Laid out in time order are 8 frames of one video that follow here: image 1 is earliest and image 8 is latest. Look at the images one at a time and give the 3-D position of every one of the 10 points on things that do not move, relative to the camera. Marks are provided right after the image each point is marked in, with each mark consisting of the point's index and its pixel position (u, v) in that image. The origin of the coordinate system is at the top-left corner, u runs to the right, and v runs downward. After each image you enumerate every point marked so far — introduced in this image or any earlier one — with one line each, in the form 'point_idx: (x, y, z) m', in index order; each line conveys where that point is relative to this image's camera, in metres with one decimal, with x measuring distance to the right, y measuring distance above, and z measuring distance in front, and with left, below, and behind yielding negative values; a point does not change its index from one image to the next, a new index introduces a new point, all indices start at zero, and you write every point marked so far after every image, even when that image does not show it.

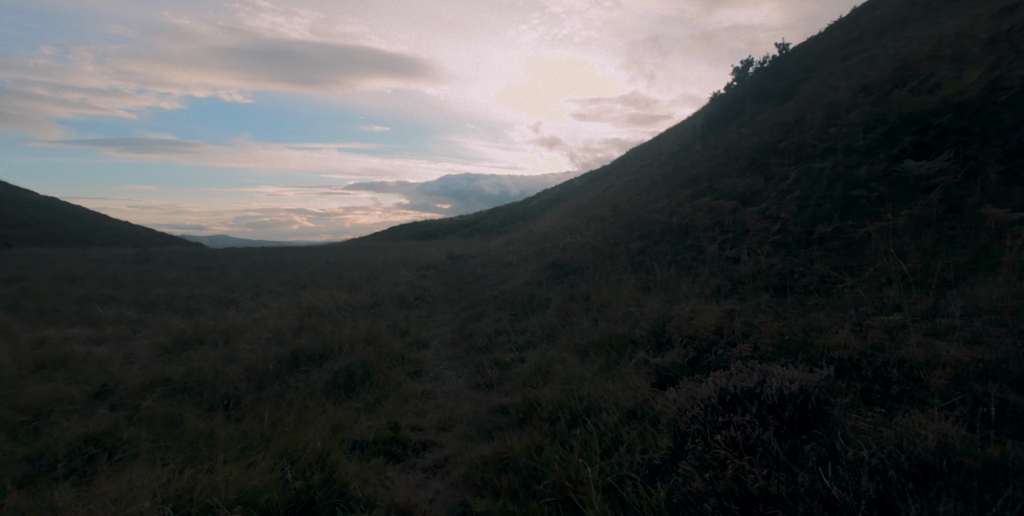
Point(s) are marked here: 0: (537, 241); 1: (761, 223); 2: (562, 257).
0: (+1.0, +0.6, +19.2) m
1: (+3.7, +0.5, +7.1) m
2: (+1.1, +0.1, +10.4) m
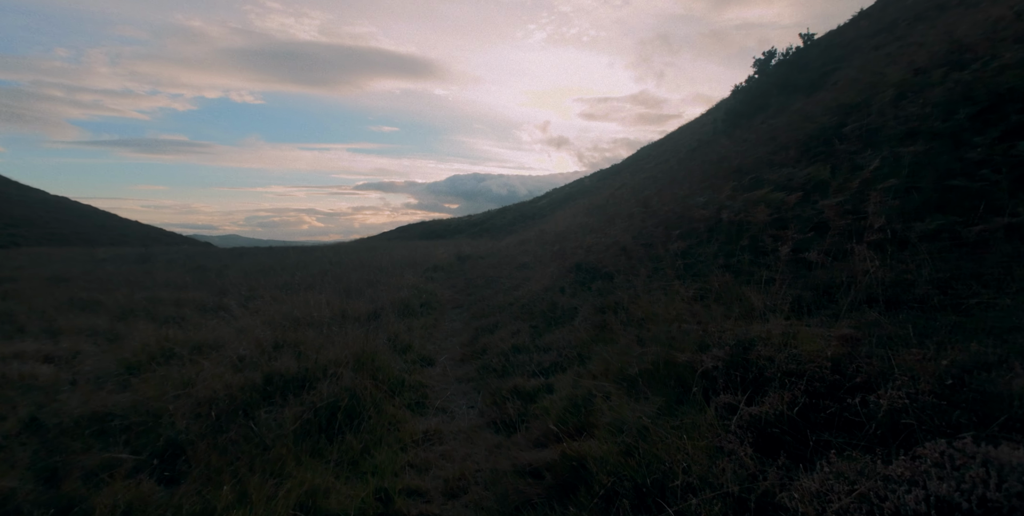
0: (+1.5, +0.6, +18.0) m
1: (+4.0, +0.5, +5.8) m
2: (+1.4, 0.0, +9.1) m
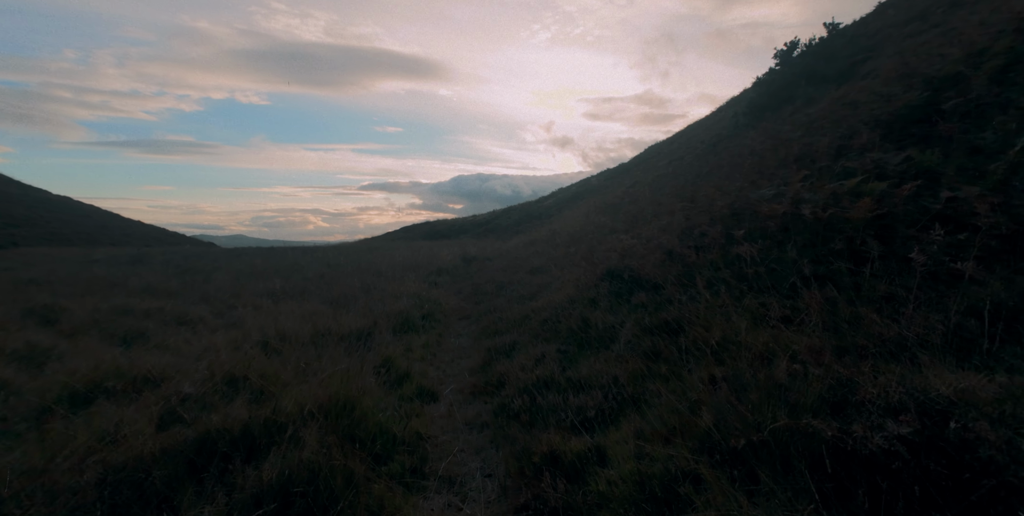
0: (+1.8, +0.5, +16.4) m
1: (+4.3, +0.4, +4.3) m
2: (+1.7, -0.1, +7.6) m
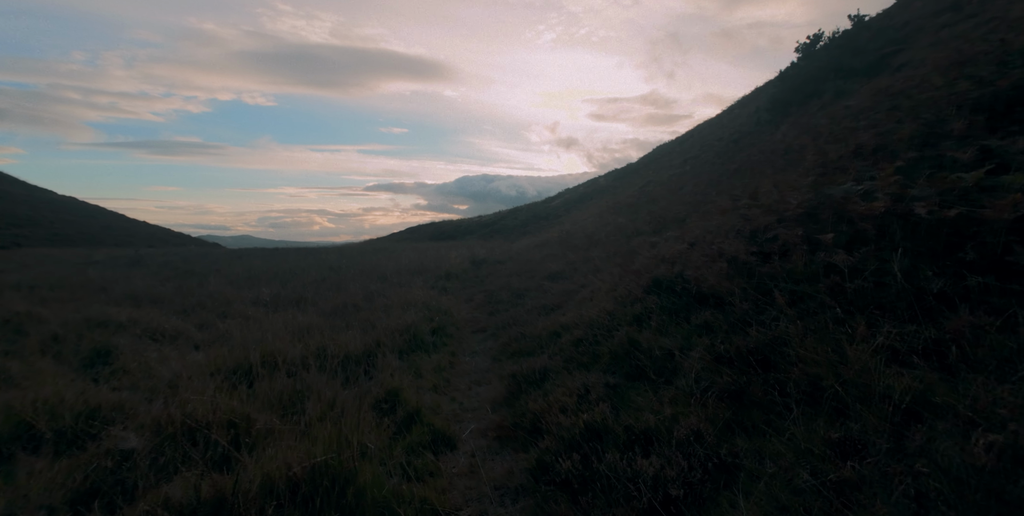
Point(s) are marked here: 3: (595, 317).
0: (+2.3, +0.4, +15.3) m
1: (+4.6, +0.3, +3.1) m
2: (+2.1, -0.2, +6.4) m
3: (+1.1, -0.8, +6.4) m
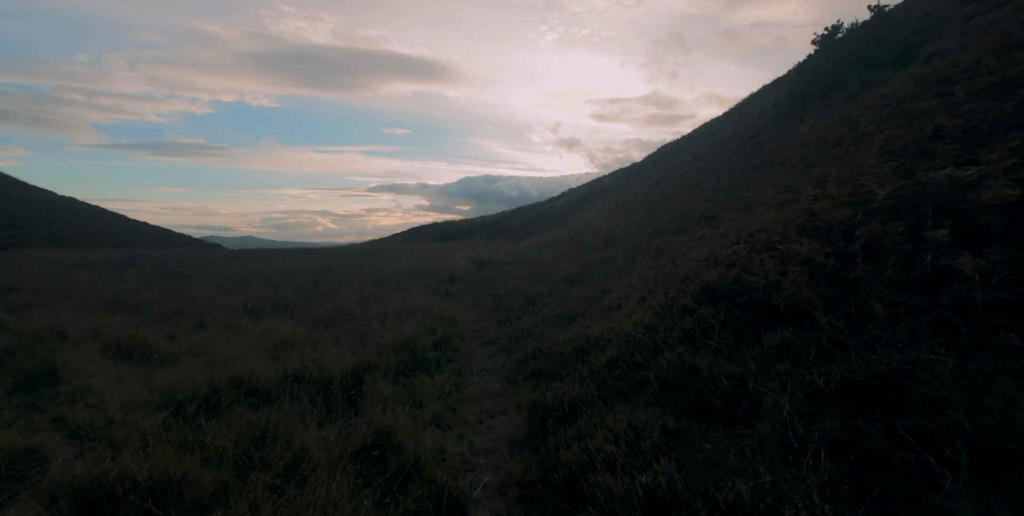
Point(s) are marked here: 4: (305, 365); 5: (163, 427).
0: (+2.6, +0.4, +14.2) m
1: (+4.8, +0.3, +2.0) m
2: (+2.3, -0.2, +5.3) m
3: (+1.3, -0.8, +5.3) m
4: (-2.3, -1.2, +5.1) m
5: (-3.0, -1.4, +3.9) m
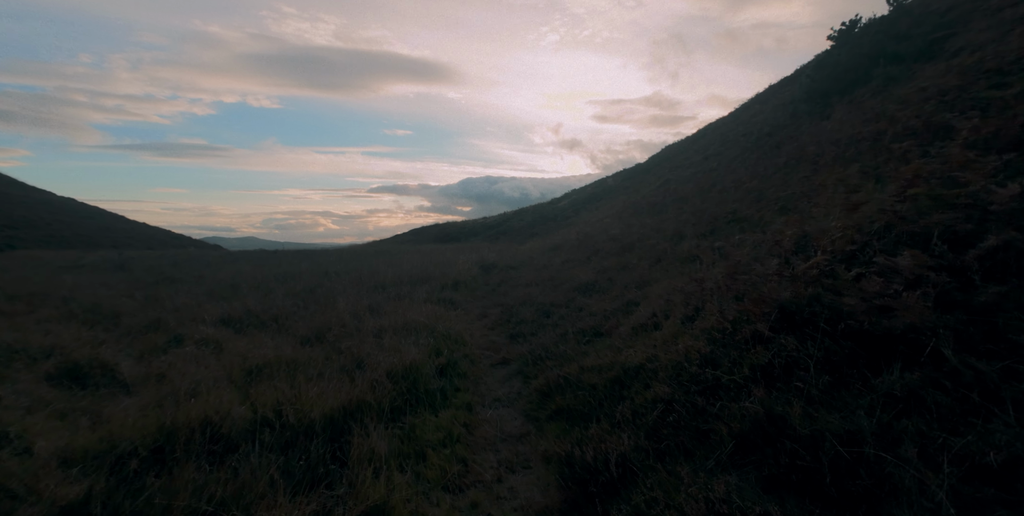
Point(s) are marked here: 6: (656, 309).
0: (+2.8, +0.2, +13.2) m
1: (+5.0, +0.1, +1.0) m
2: (+2.5, -0.3, +4.3) m
3: (+1.6, -0.9, +4.3) m
4: (-2.1, -1.3, +4.1) m
5: (-2.7, -1.5, +3.0) m
6: (+1.8, -0.6, +6.1) m
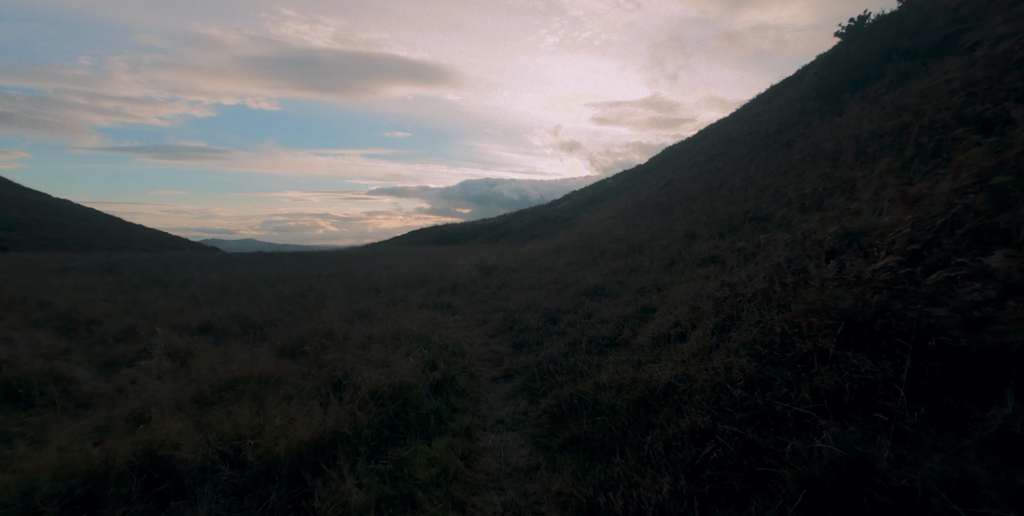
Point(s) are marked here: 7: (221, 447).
0: (+2.8, +0.2, +12.5) m
1: (+5.1, +0.1, +0.3) m
2: (+2.6, -0.3, +3.6) m
3: (+1.6, -1.0, +3.6) m
4: (-2.0, -1.3, +3.4) m
5: (-2.7, -1.5, +2.3) m
6: (+1.9, -0.7, +5.4) m
7: (-2.1, -1.3, +3.3) m
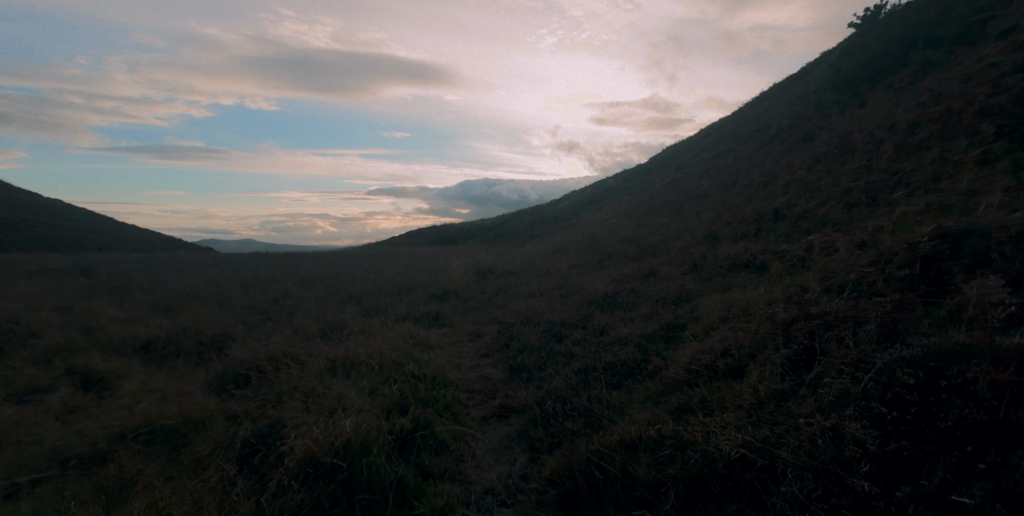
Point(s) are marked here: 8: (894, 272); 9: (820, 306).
0: (+2.8, +0.1, +11.2) m
1: (+5.0, +0.1, -1.0) m
2: (+2.5, -0.4, +2.3) m
3: (+1.6, -1.0, +2.3) m
4: (-2.0, -1.4, +2.1) m
5: (-2.7, -1.6, +1.0) m
6: (+1.9, -0.7, +4.1) m
7: (-2.1, -1.4, +2.0) m
8: (+3.1, 0.0, +4.0) m
9: (+2.4, -0.4, +3.7) m
